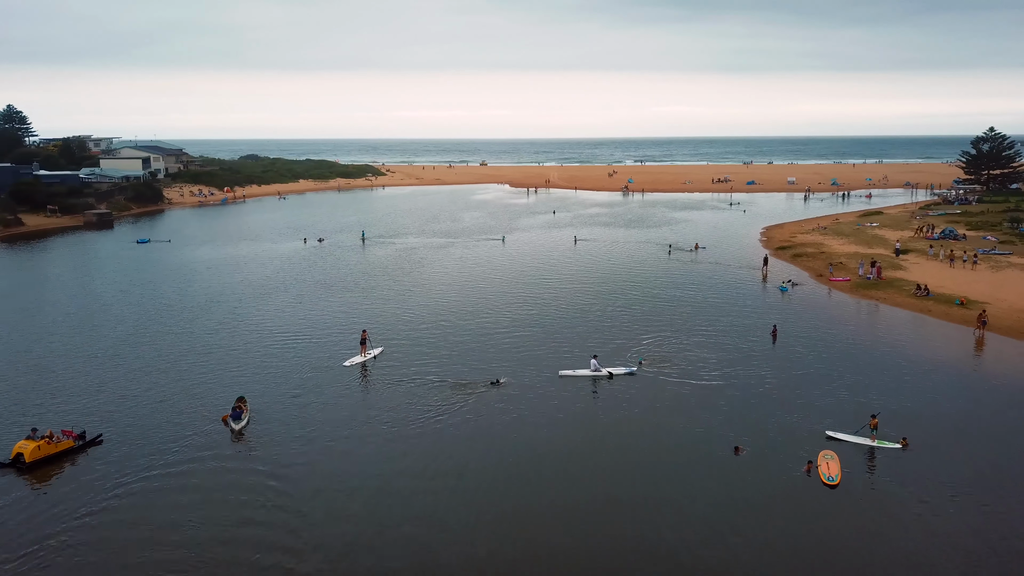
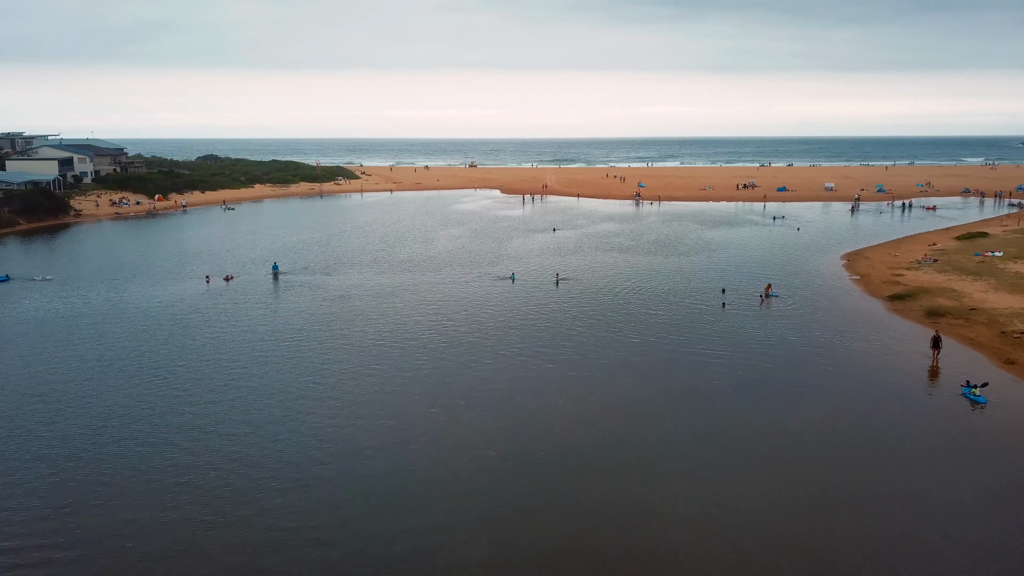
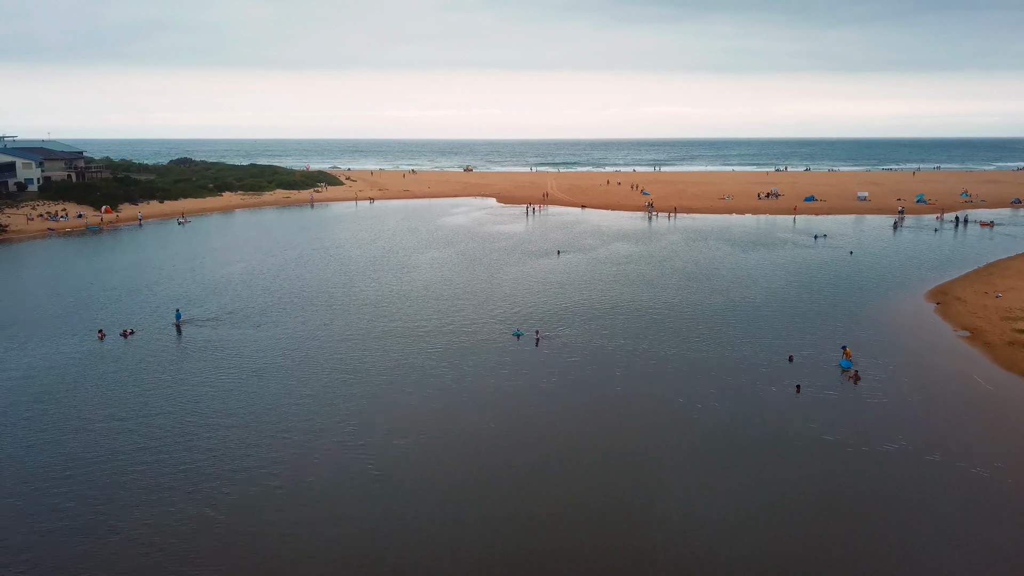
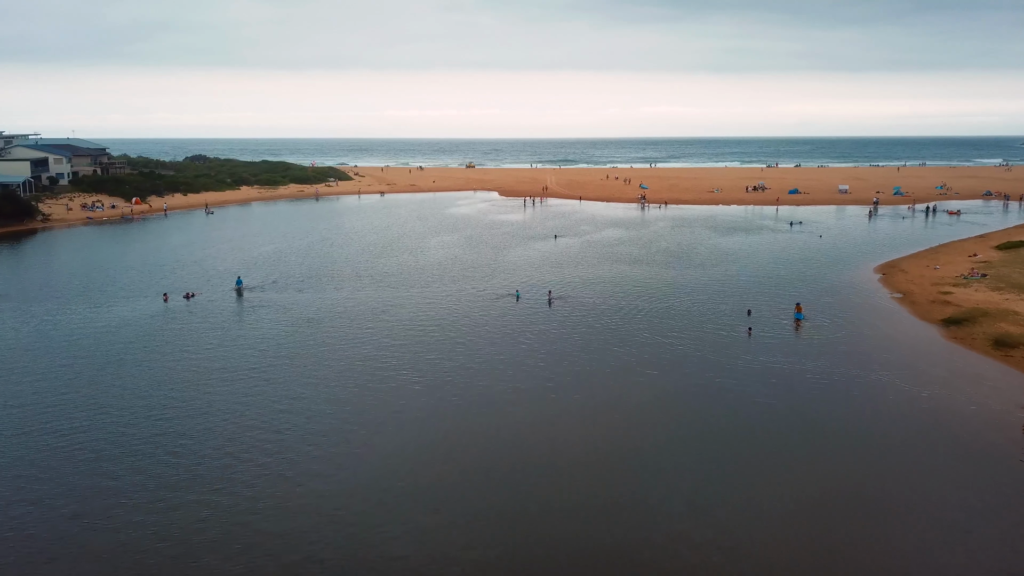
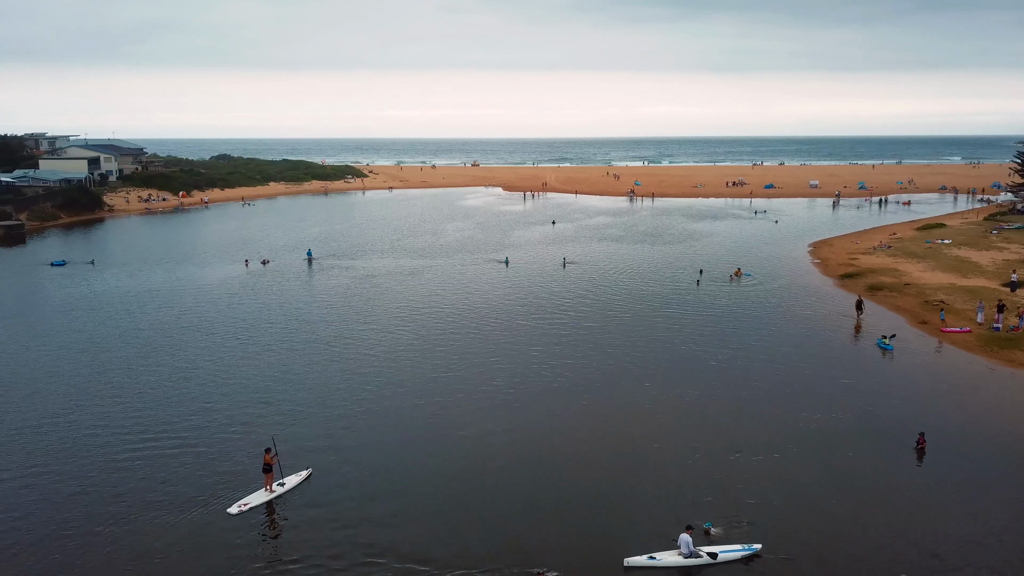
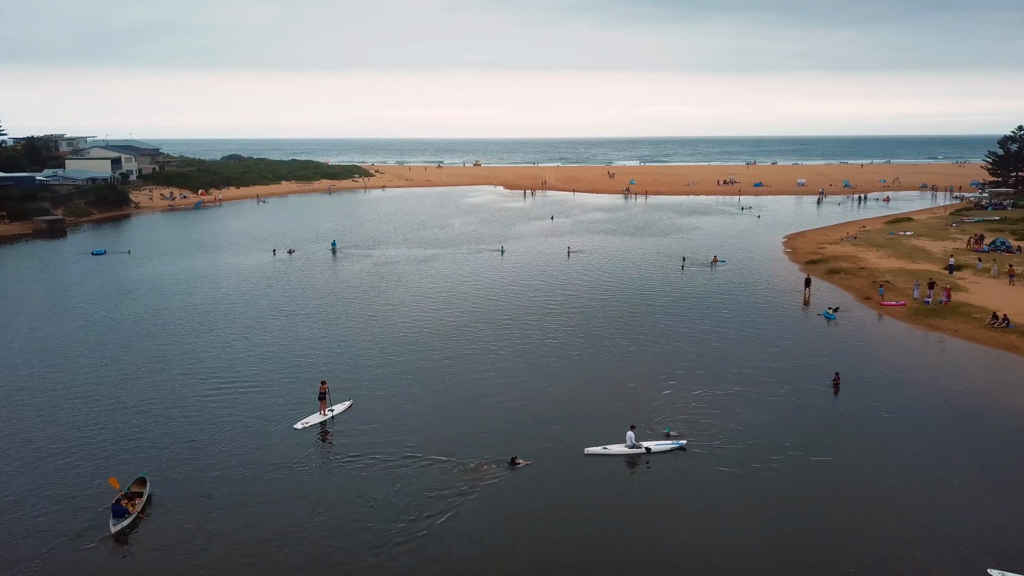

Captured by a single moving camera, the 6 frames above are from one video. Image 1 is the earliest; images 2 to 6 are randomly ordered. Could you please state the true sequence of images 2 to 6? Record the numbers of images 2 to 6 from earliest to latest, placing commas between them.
6, 5, 2, 4, 3
